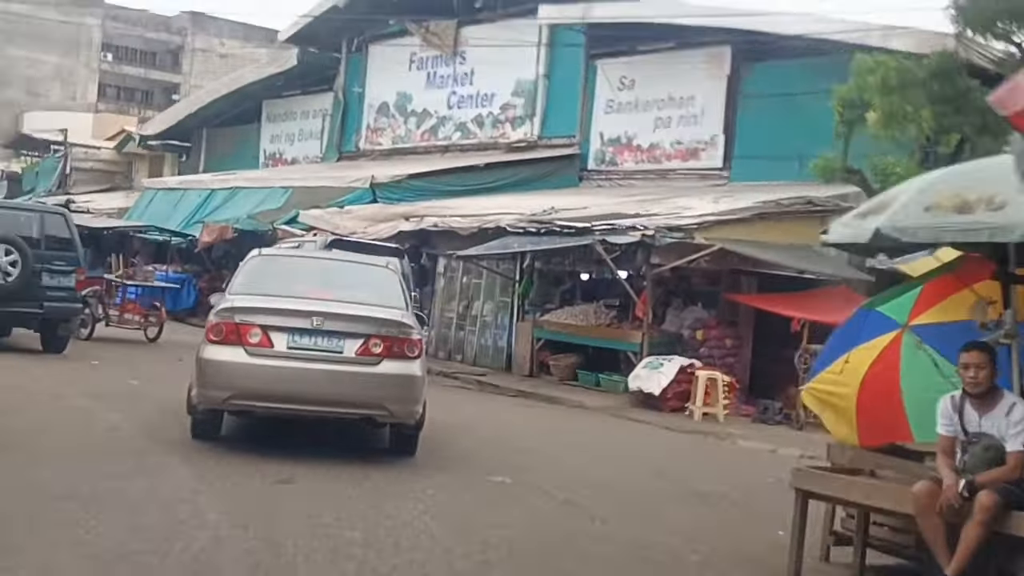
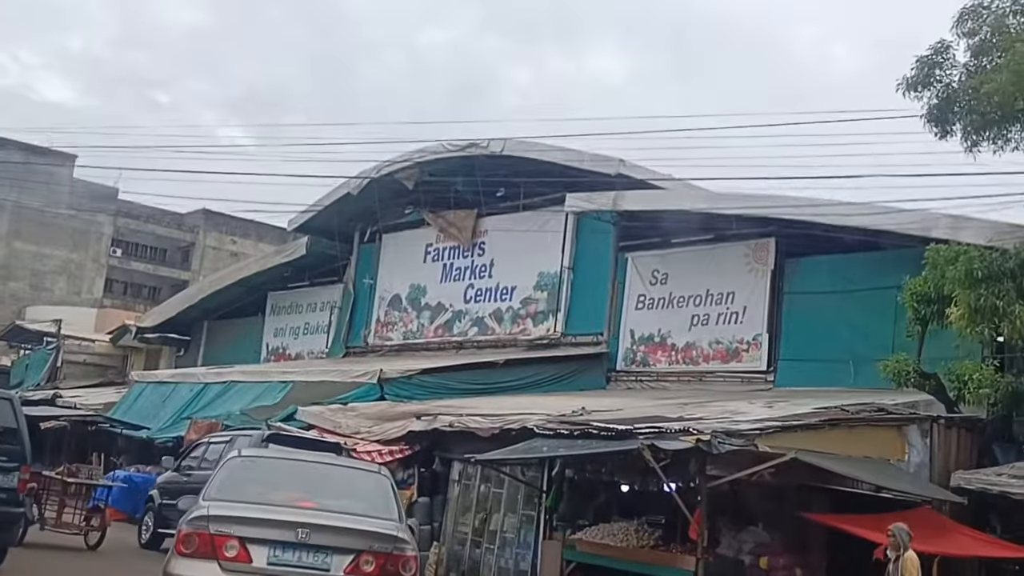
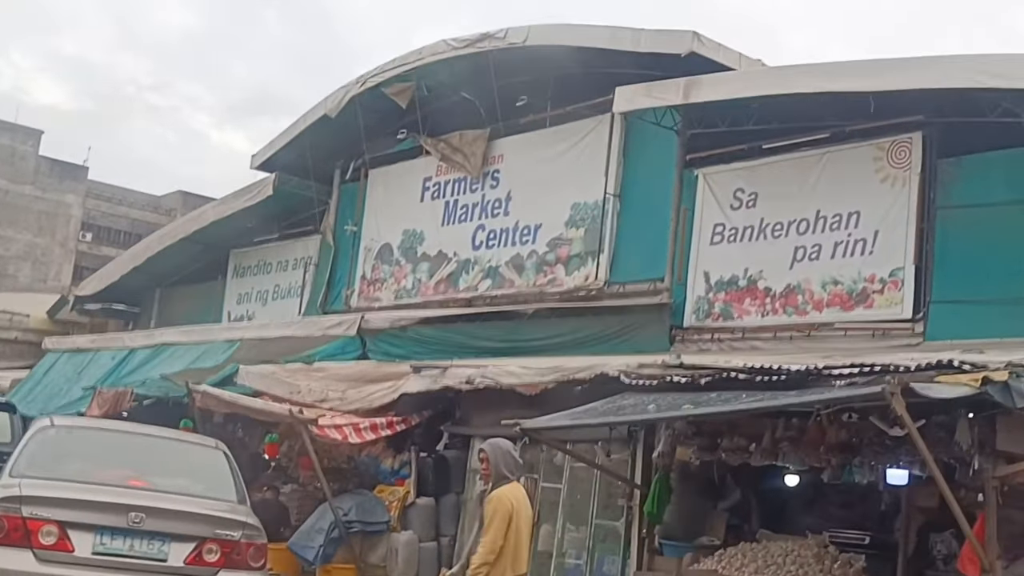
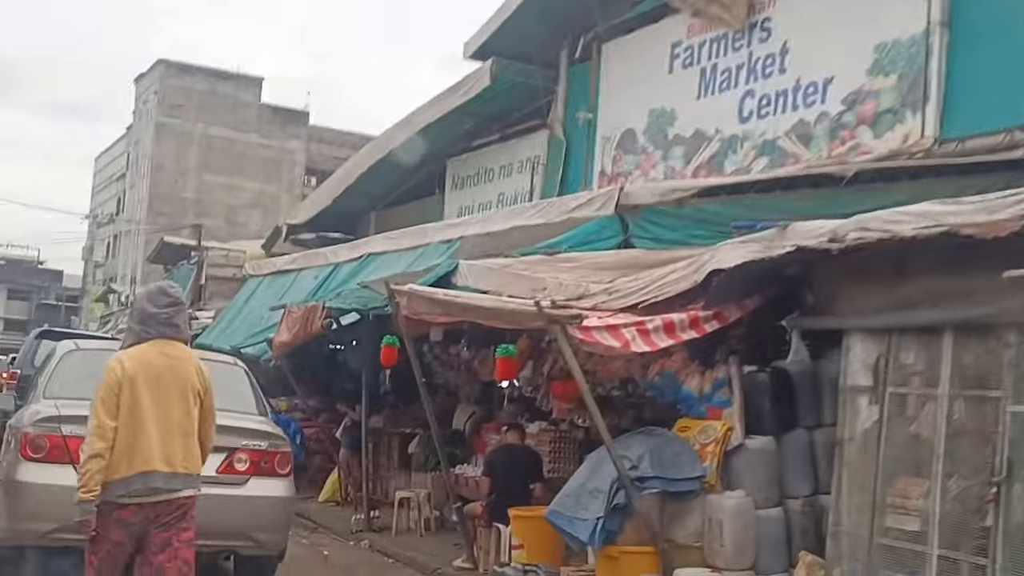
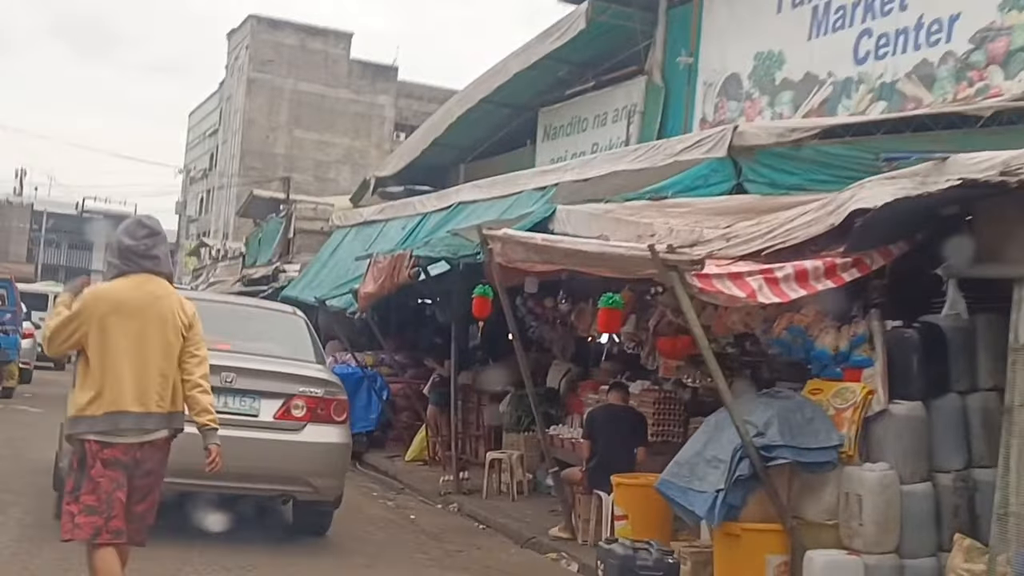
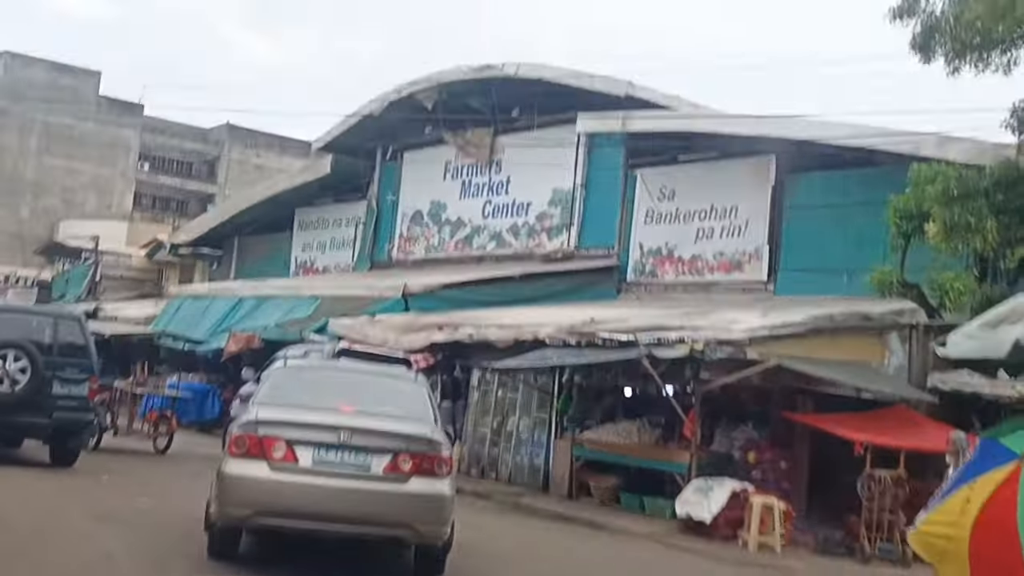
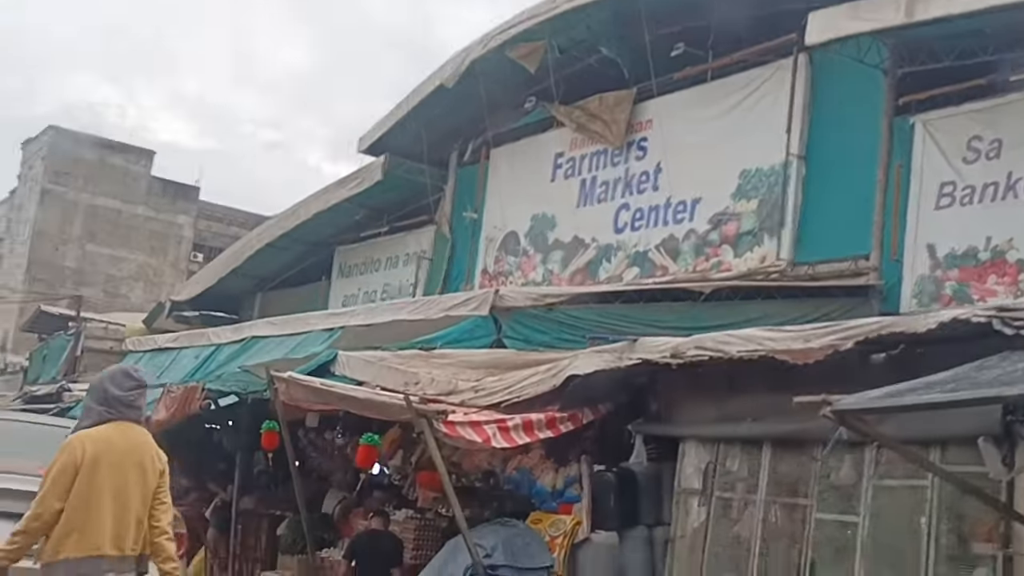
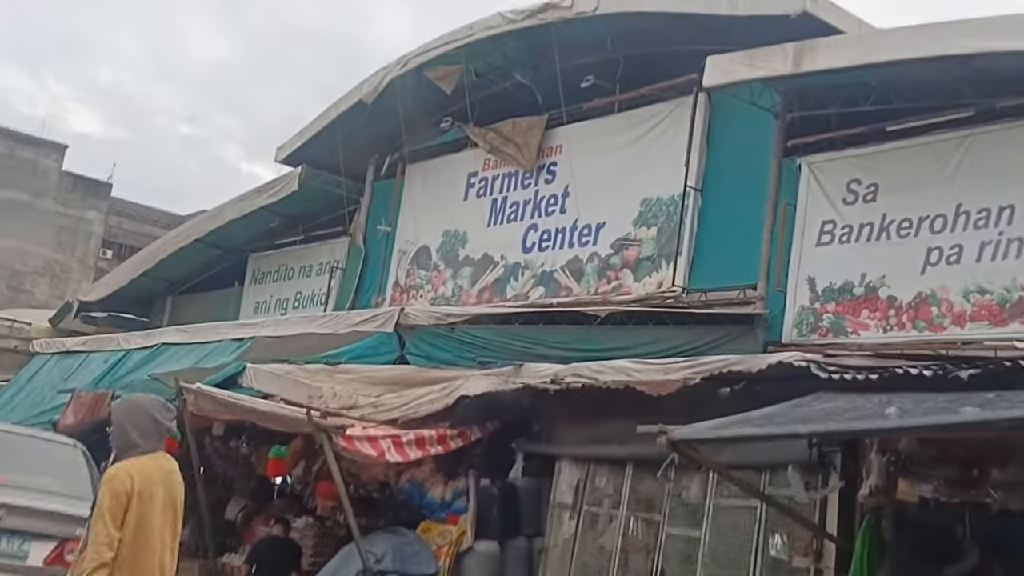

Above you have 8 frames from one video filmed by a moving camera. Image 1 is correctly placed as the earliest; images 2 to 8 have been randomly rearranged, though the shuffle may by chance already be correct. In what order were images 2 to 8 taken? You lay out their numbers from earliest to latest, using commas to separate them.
6, 2, 3, 8, 7, 4, 5
